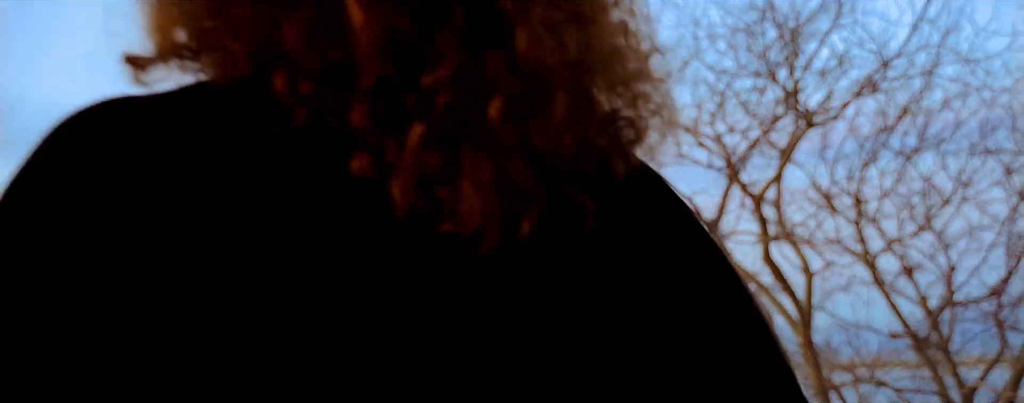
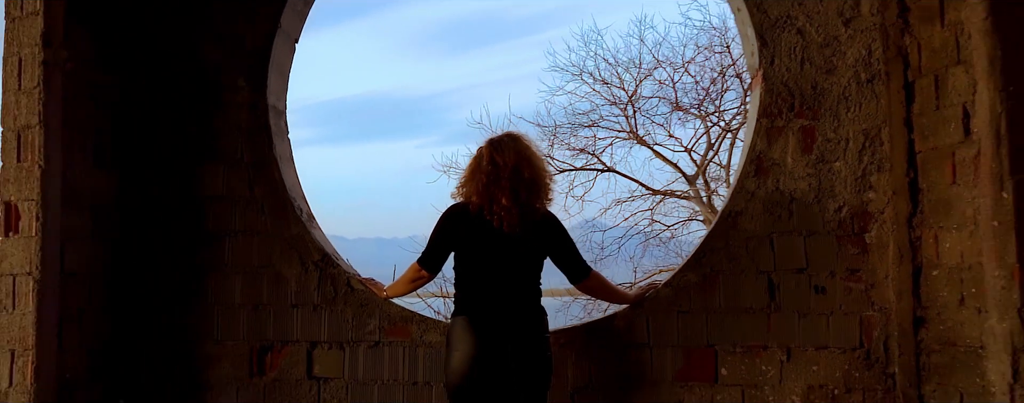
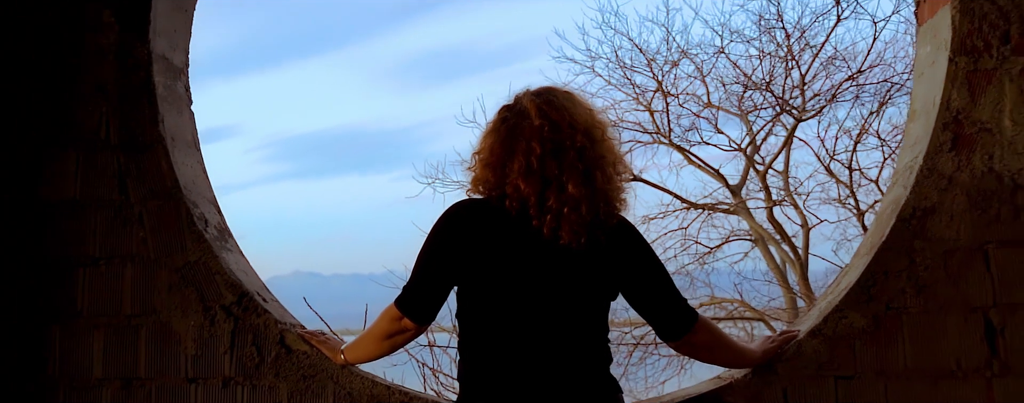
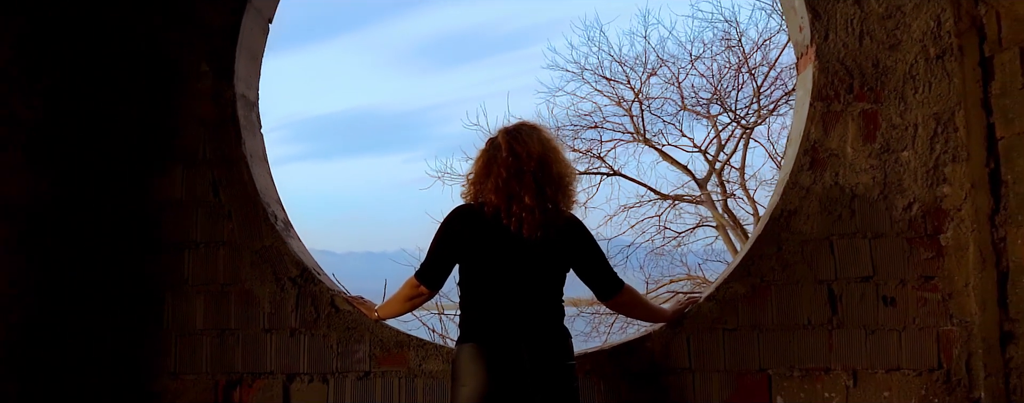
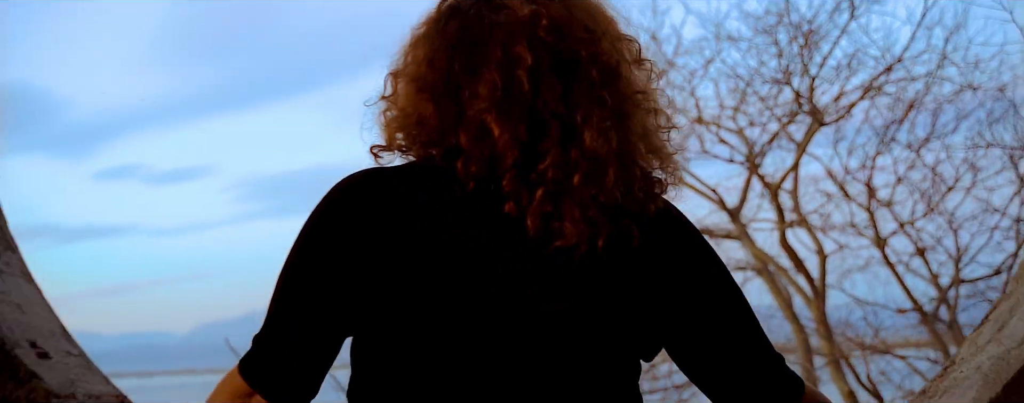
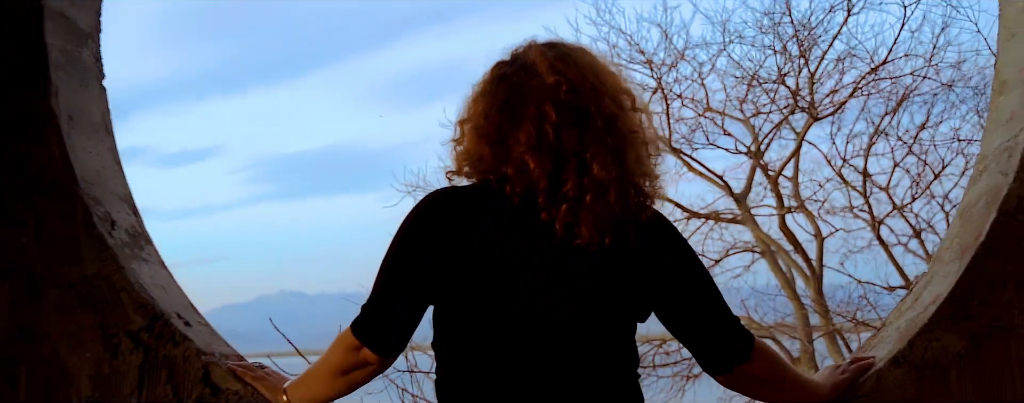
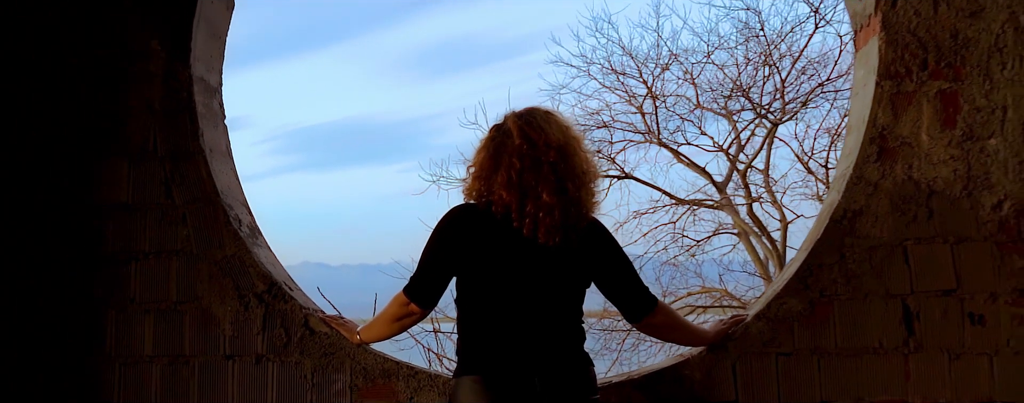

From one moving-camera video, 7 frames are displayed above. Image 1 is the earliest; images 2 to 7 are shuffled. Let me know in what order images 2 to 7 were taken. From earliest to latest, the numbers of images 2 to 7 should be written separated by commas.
5, 6, 3, 7, 4, 2
